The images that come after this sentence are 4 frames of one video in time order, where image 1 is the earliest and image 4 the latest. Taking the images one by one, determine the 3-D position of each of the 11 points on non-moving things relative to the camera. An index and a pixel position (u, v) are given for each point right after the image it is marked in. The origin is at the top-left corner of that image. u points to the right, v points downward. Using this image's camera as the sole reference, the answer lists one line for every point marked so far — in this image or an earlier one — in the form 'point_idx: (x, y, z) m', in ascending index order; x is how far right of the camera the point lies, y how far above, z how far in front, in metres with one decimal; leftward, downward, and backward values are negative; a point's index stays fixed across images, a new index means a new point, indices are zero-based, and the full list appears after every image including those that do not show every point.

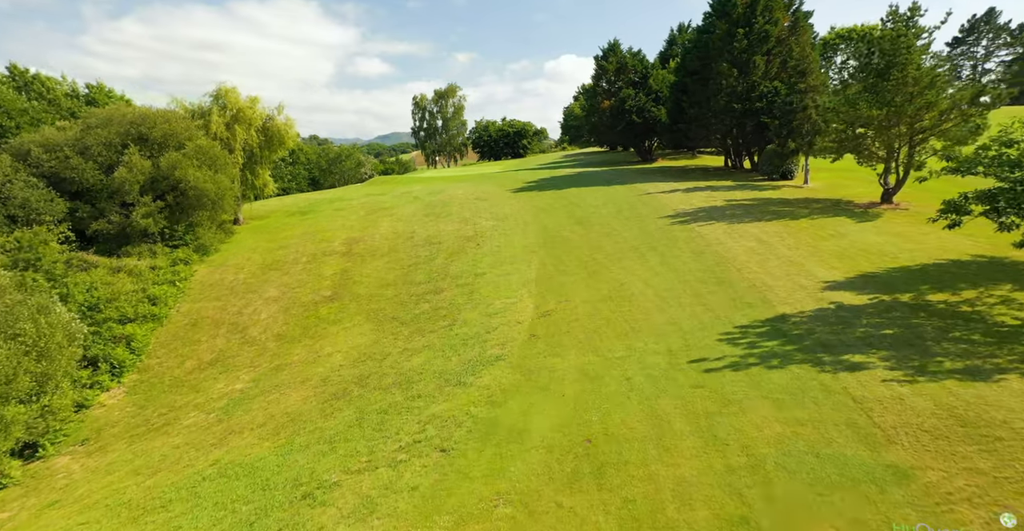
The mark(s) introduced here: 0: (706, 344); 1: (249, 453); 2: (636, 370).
0: (+4.6, -1.8, +13.8) m
1: (-6.0, -4.3, +13.3) m
2: (+2.9, -2.2, +13.1) m
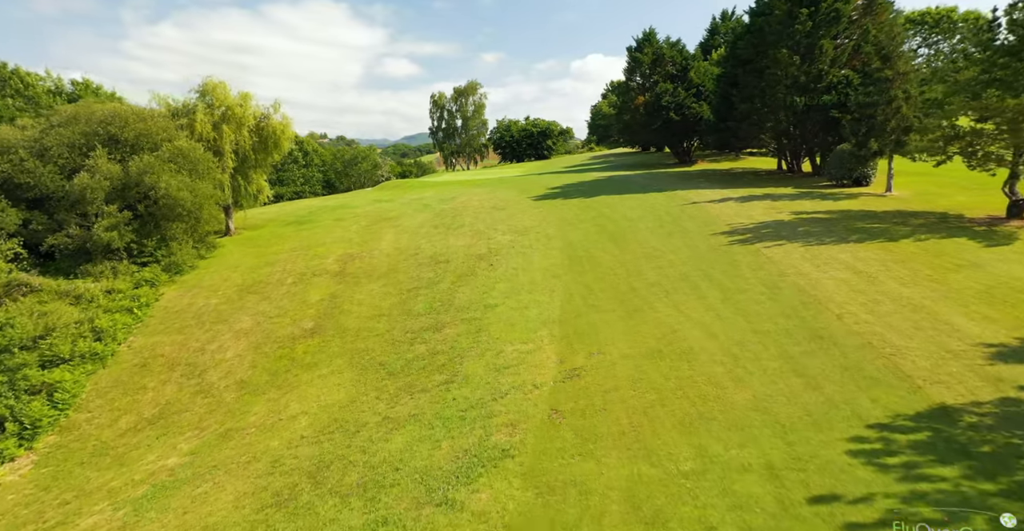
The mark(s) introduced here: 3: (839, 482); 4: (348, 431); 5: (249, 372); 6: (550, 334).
0: (+4.8, -2.8, +8.7) m
1: (-5.9, -5.3, +8.6) m
2: (+3.0, -3.2, +8.0) m
3: (+4.6, -2.9, +8.2) m
4: (-3.9, -3.9, +14.0) m
5: (-8.8, -3.5, +19.5) m
6: (+1.2, -1.9, +17.7) m
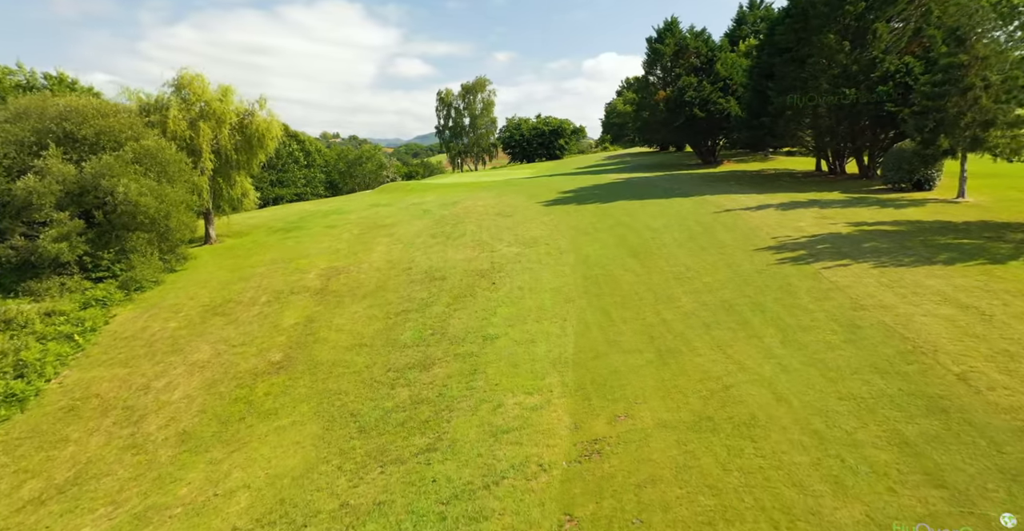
0: (+4.6, -3.5, +4.8) m
1: (-6.0, -6.0, +5.0) m
2: (+2.8, -3.9, +4.2) m
3: (+4.4, -3.6, +4.4) m
4: (-3.9, -4.6, +10.4) m
5: (-8.7, -4.2, +16.0) m
6: (+1.2, -2.6, +13.9) m
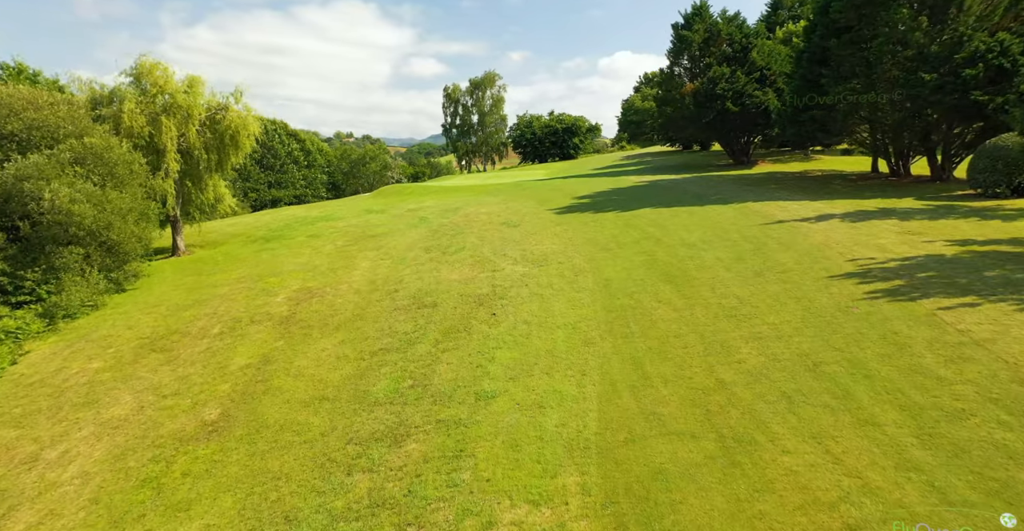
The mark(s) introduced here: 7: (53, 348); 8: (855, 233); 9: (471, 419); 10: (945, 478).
0: (+4.4, -4.4, +0.2) m
1: (-6.3, -6.8, +0.6) m
2: (+2.6, -4.7, -0.4) m
3: (+4.1, -4.5, -0.2) m
4: (-4.1, -5.4, +6.0) m
5: (-8.7, -5.0, +11.7) m
6: (+1.2, -3.5, +9.4) m
7: (-14.2, -2.6, +18.2) m
8: (+11.3, +1.1, +19.1) m
9: (-0.8, -2.9, +12.1) m
10: (+6.1, -2.6, +7.6) m
